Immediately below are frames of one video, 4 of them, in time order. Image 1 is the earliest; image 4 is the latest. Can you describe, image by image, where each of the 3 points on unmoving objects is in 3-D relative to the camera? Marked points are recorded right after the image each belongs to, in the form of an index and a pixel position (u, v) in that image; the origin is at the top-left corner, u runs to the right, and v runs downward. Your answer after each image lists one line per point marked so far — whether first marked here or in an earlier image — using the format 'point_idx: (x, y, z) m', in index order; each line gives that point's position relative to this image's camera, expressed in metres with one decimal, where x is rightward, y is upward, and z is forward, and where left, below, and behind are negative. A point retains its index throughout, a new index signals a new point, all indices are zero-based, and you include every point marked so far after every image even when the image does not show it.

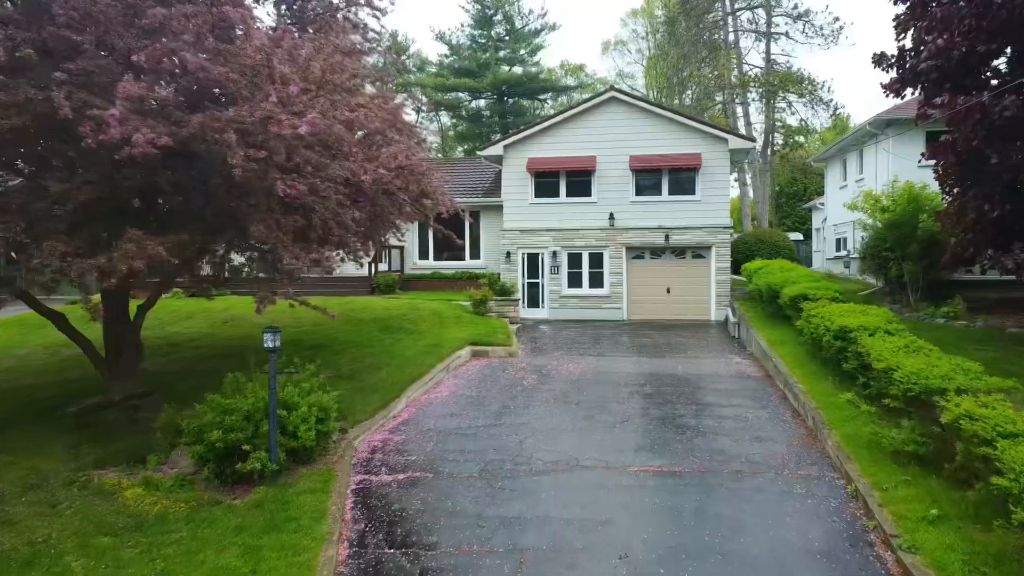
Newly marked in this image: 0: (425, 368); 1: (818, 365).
0: (-1.2, -1.1, +10.5) m
1: (+3.8, -1.0, +9.4) m
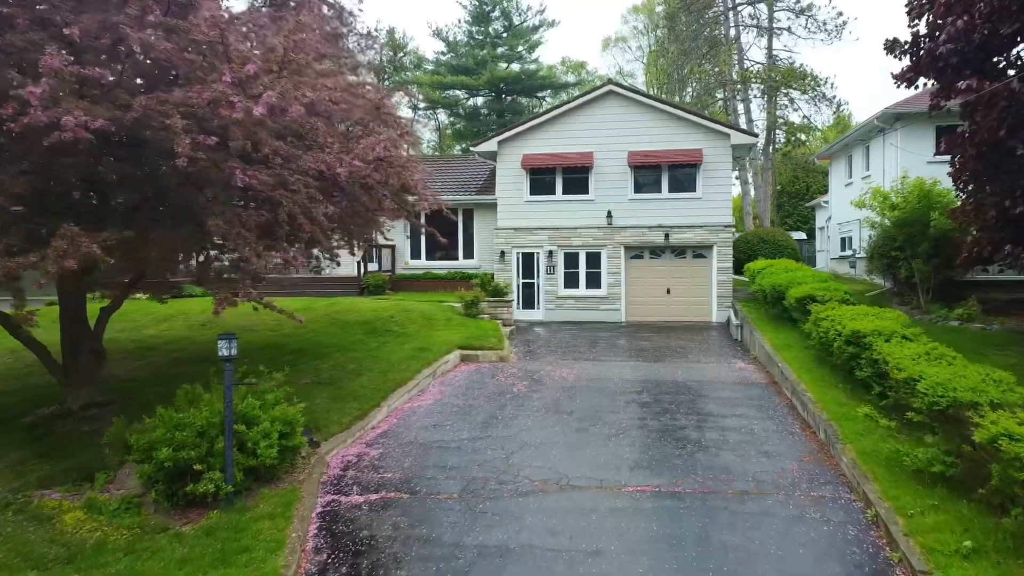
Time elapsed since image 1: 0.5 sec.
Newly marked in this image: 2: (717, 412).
0: (-1.3, -1.1, +9.8) m
1: (+3.7, -1.0, +8.8) m
2: (+2.2, -1.4, +8.2) m
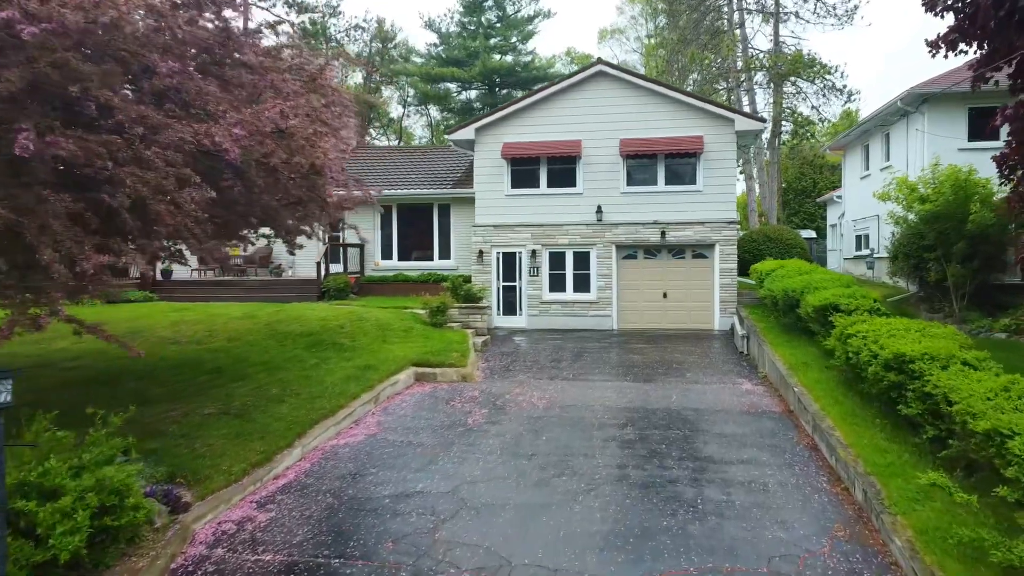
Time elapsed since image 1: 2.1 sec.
0: (-1.8, -1.2, +8.1) m
1: (+3.2, -1.1, +7.0) m
2: (+1.8, -1.4, +6.4) m
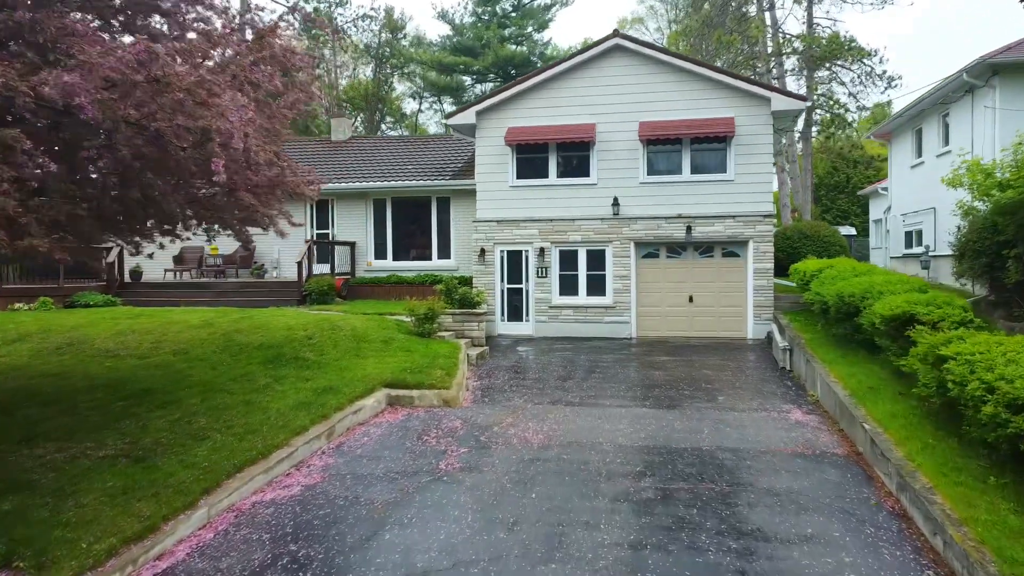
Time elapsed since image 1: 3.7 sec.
0: (-1.9, -1.3, +6.4) m
1: (+3.1, -1.1, +5.2) m
2: (+1.6, -1.5, +4.6) m
